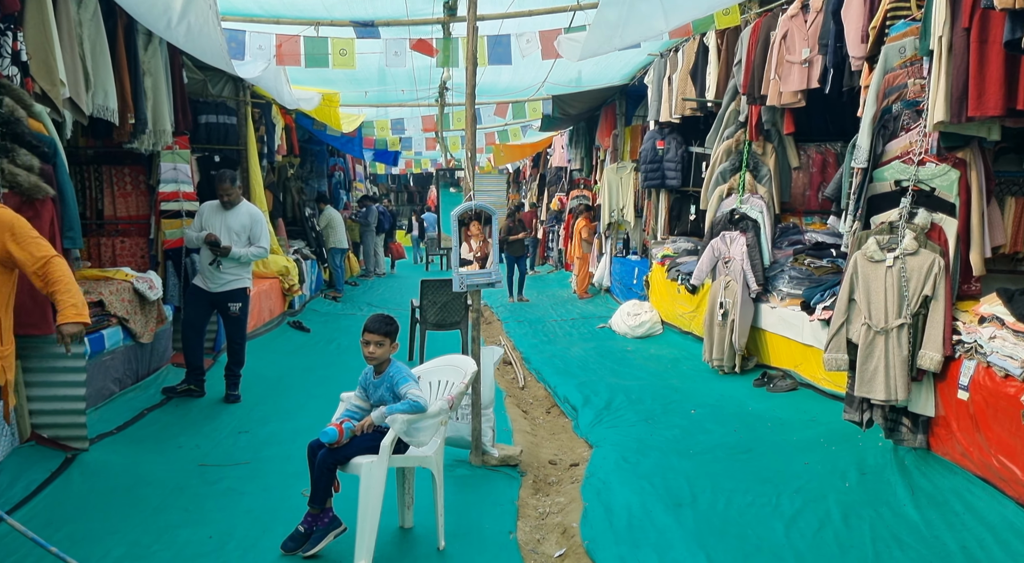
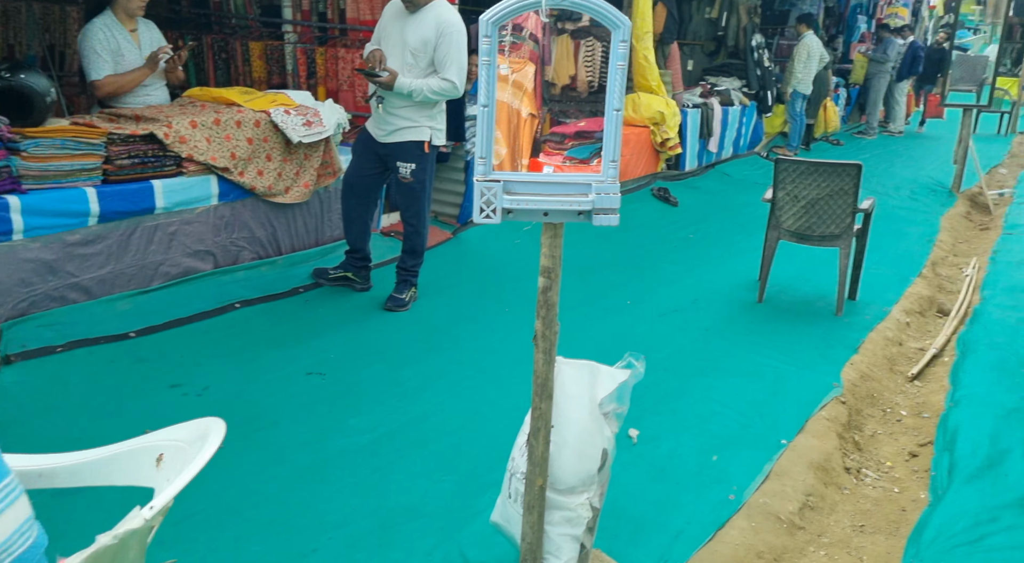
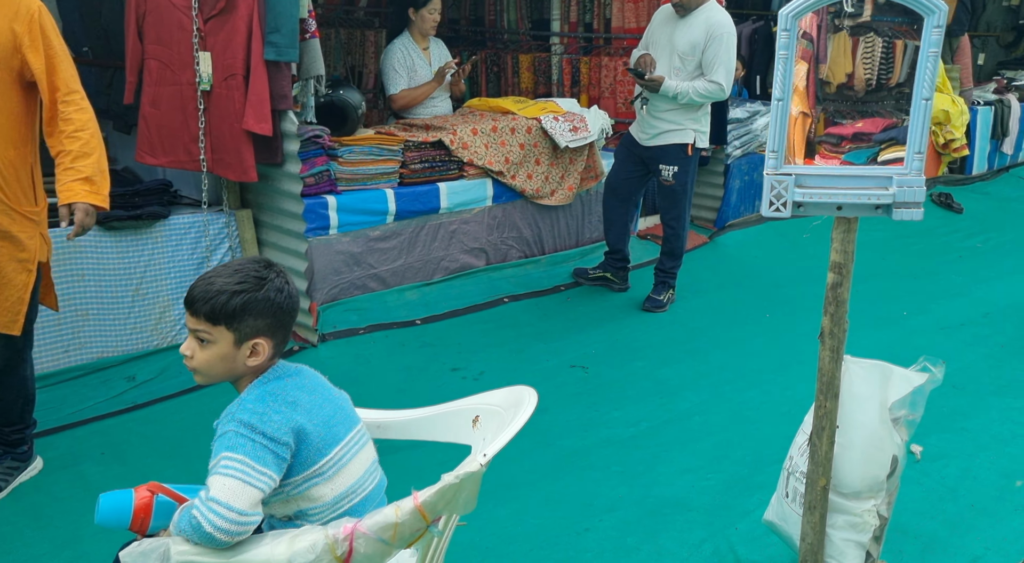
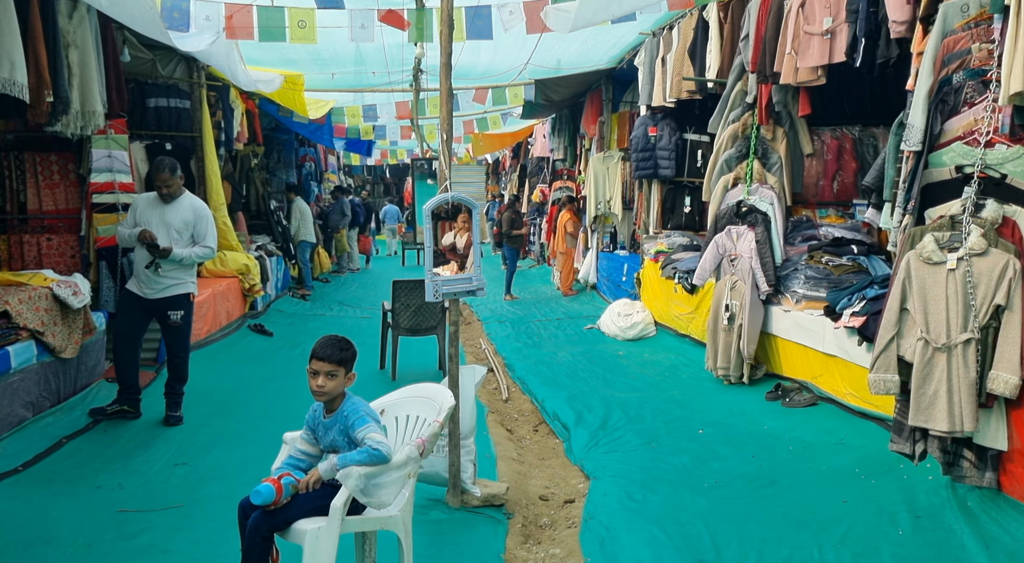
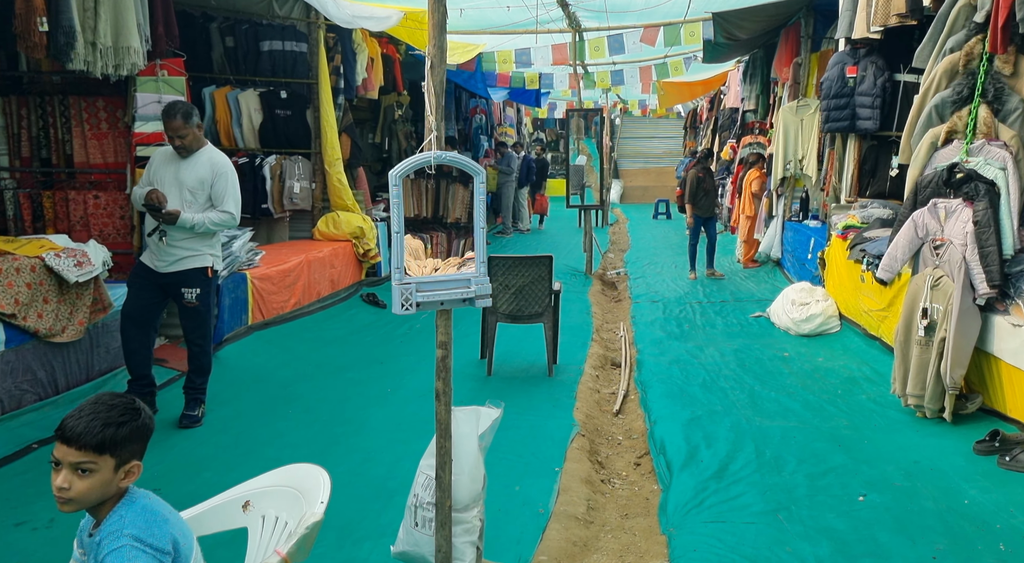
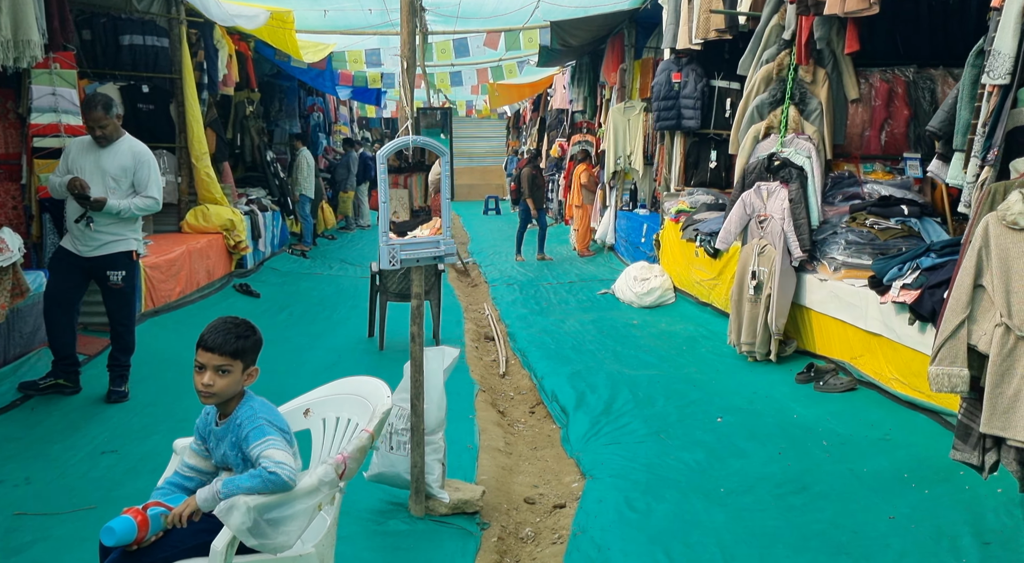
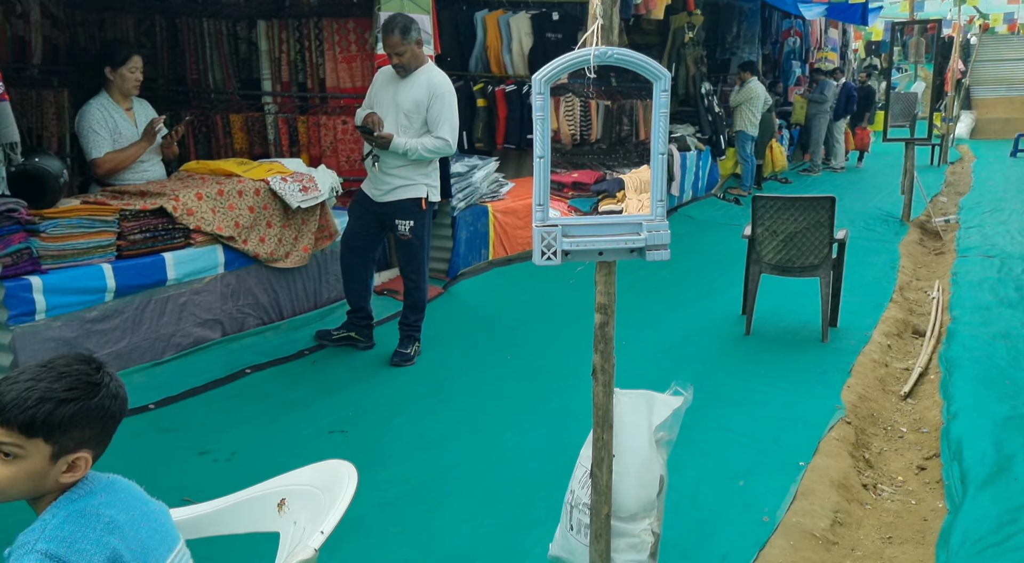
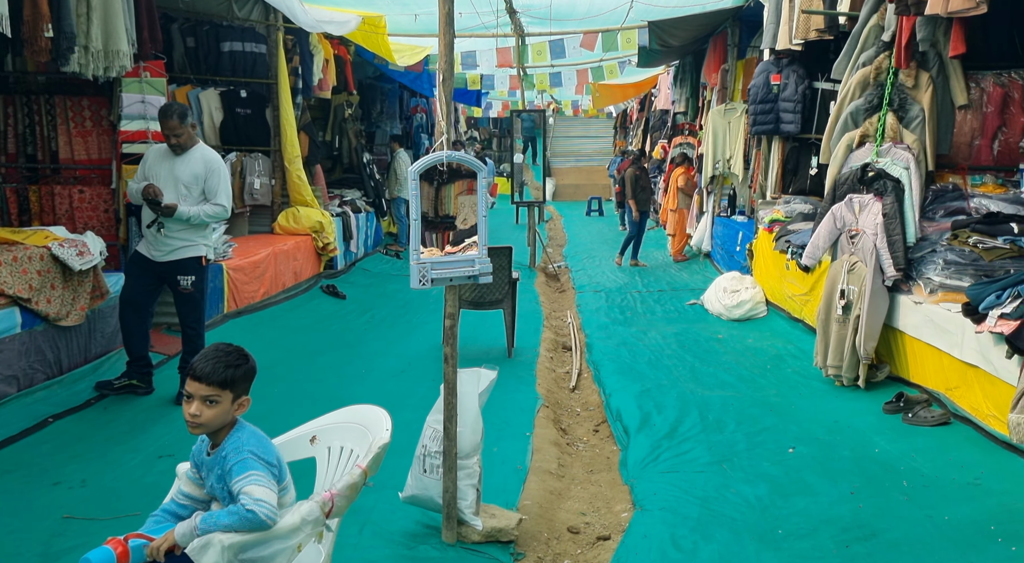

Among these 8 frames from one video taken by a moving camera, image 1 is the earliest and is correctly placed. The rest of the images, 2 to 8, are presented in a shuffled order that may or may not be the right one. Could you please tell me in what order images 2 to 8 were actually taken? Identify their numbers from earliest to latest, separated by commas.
4, 6, 8, 5, 7, 3, 2
